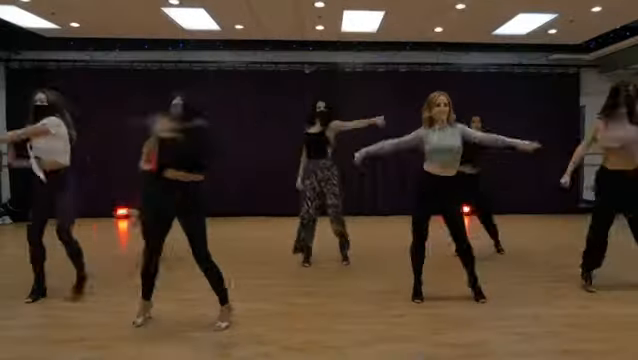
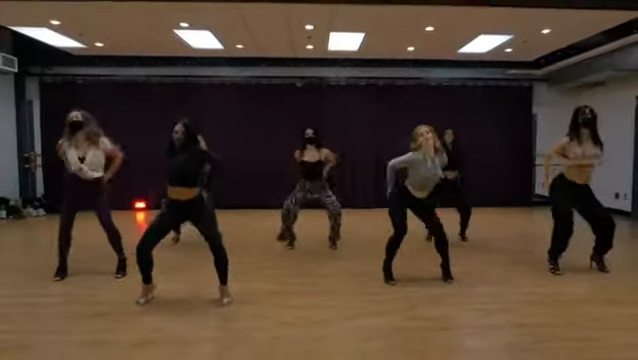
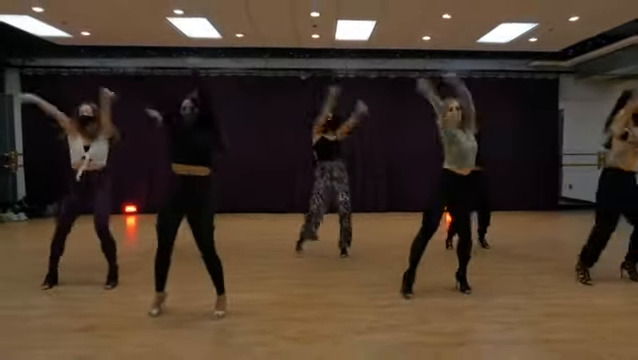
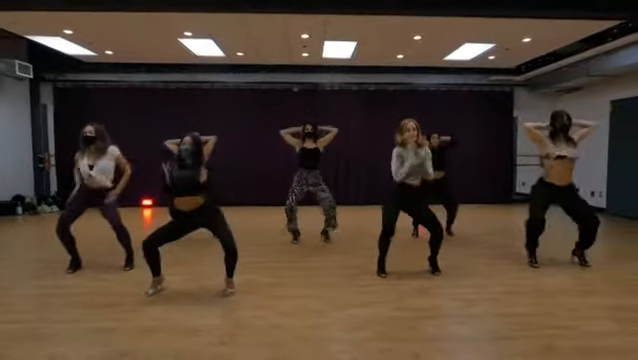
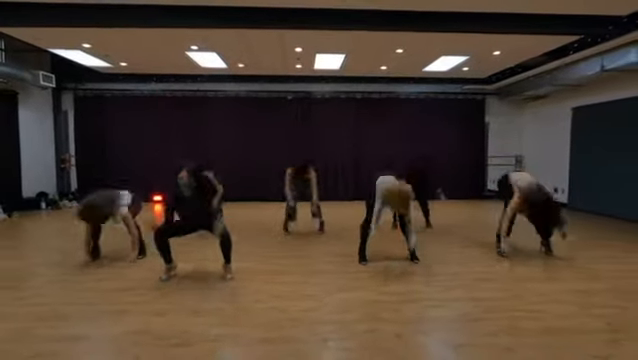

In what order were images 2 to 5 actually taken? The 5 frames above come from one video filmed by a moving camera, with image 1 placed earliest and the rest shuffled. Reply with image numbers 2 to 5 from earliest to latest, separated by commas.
3, 2, 4, 5
